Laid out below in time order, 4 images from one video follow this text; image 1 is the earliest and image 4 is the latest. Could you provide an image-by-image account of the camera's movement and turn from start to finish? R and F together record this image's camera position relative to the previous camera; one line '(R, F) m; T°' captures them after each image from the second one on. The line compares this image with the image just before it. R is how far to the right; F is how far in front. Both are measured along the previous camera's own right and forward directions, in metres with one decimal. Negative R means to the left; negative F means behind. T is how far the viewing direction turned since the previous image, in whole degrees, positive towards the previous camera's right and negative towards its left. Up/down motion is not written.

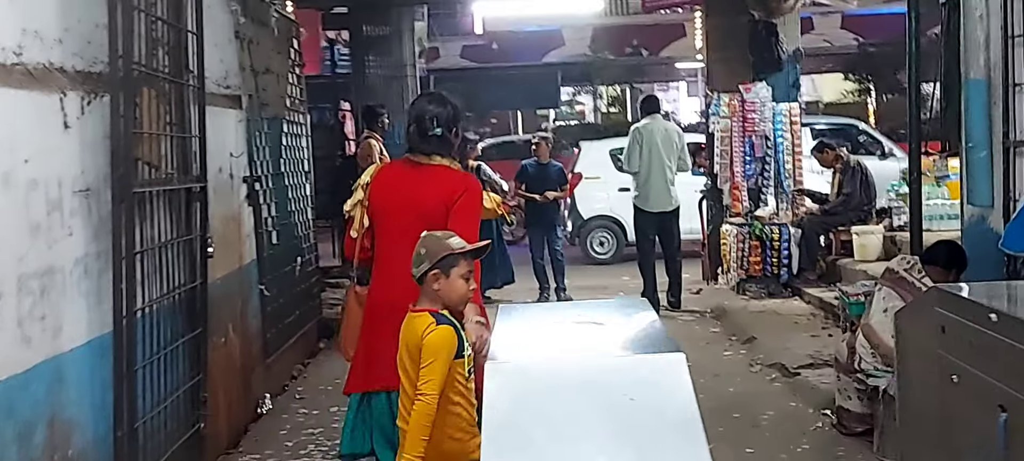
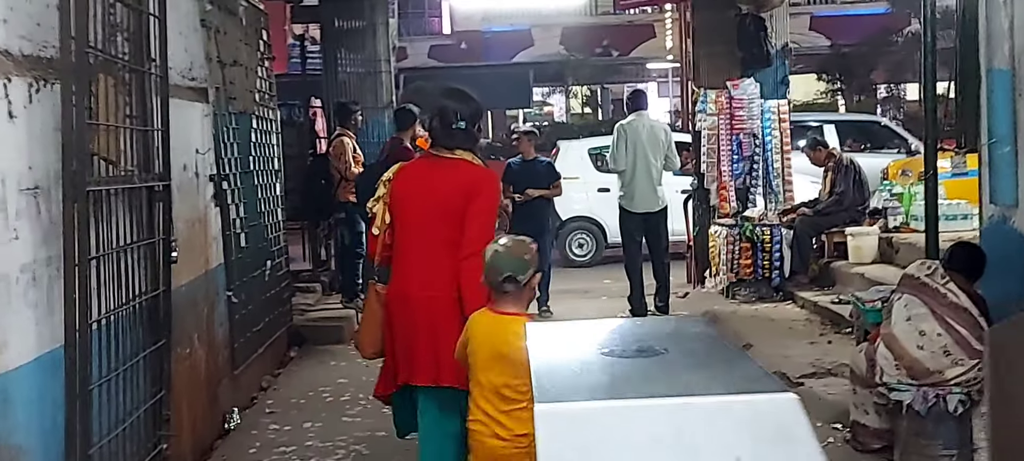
(-0.1, +0.4) m; +2°
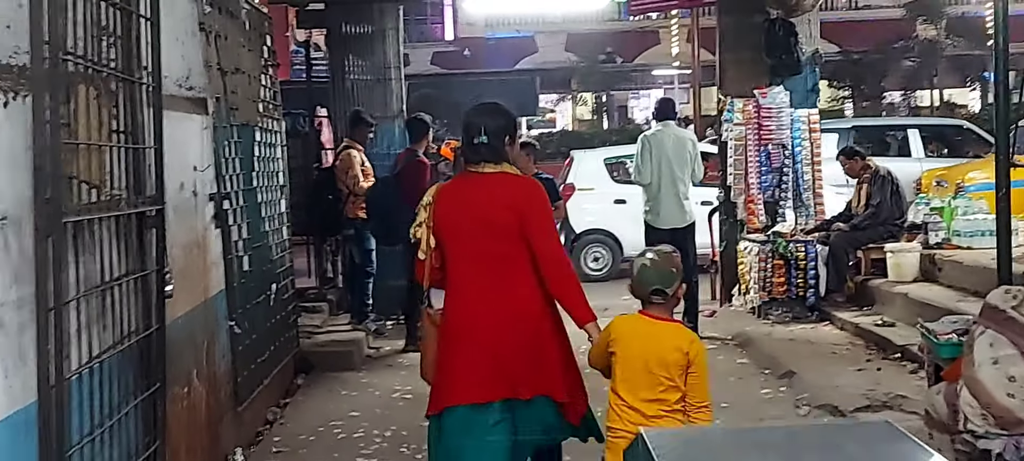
(-0.1, +0.5) m; 0°
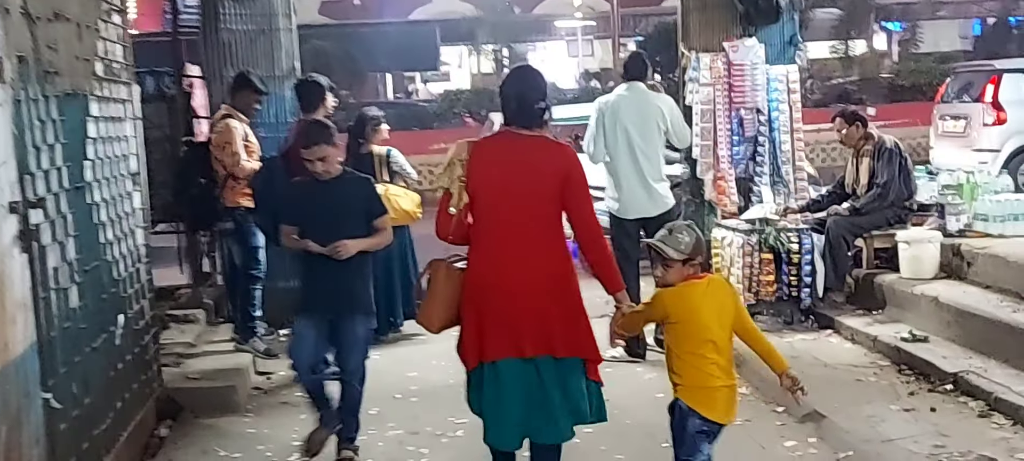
(-0.2, +1.7) m; +6°
